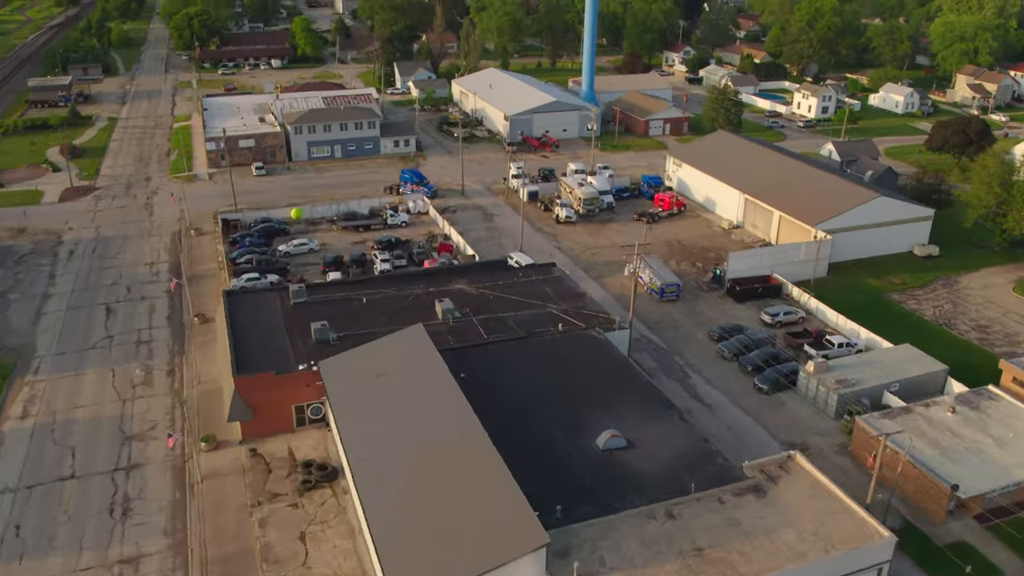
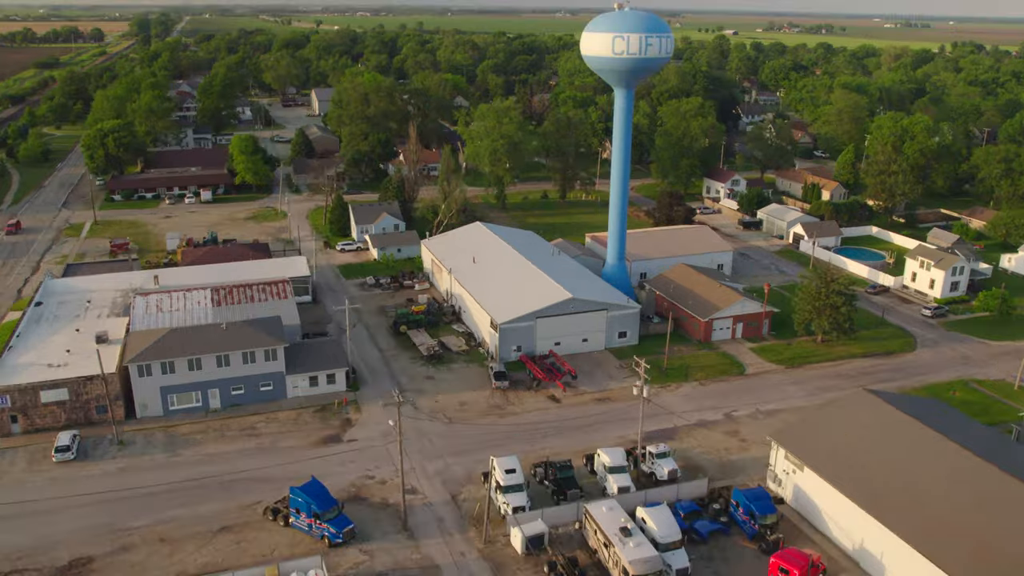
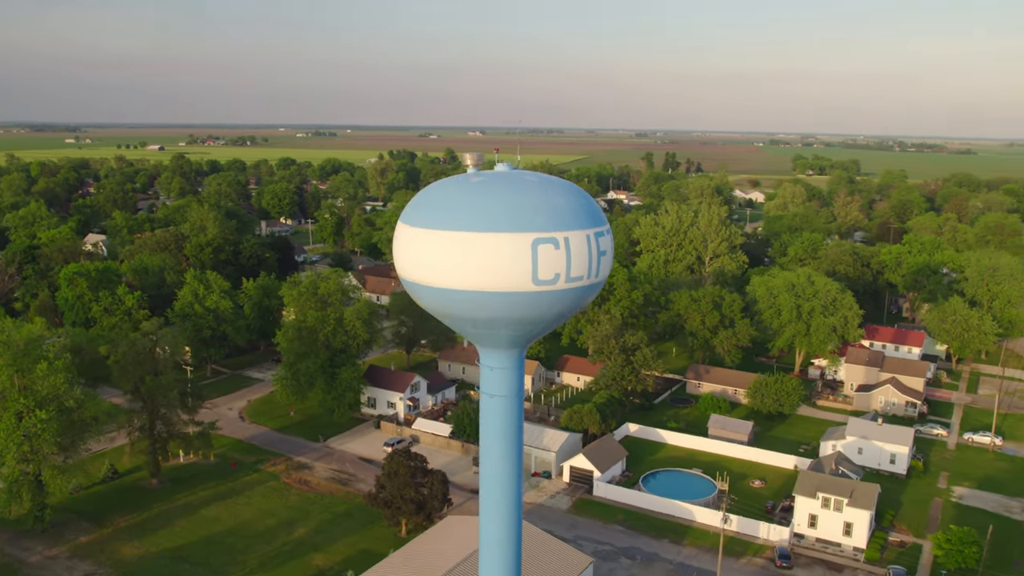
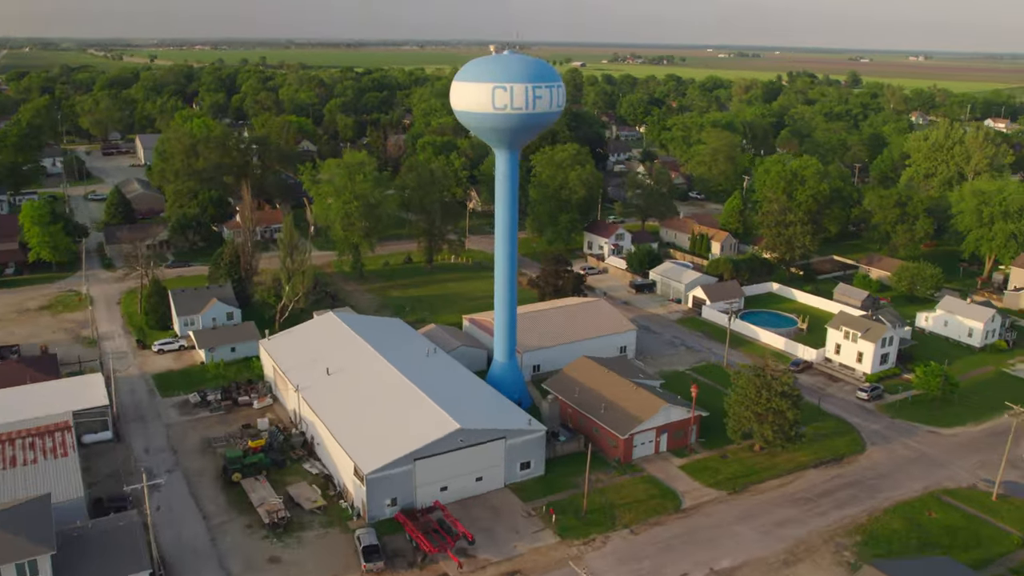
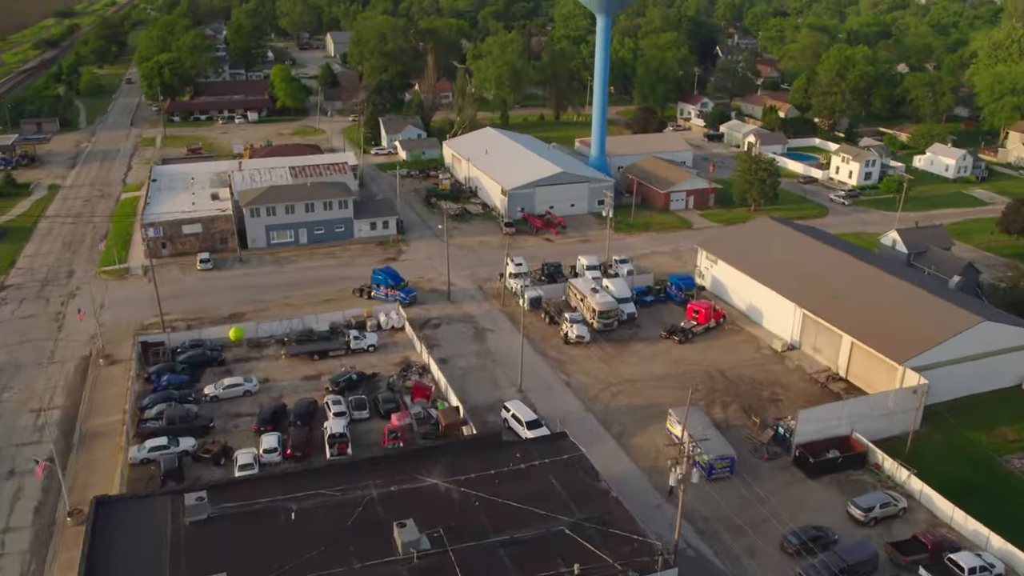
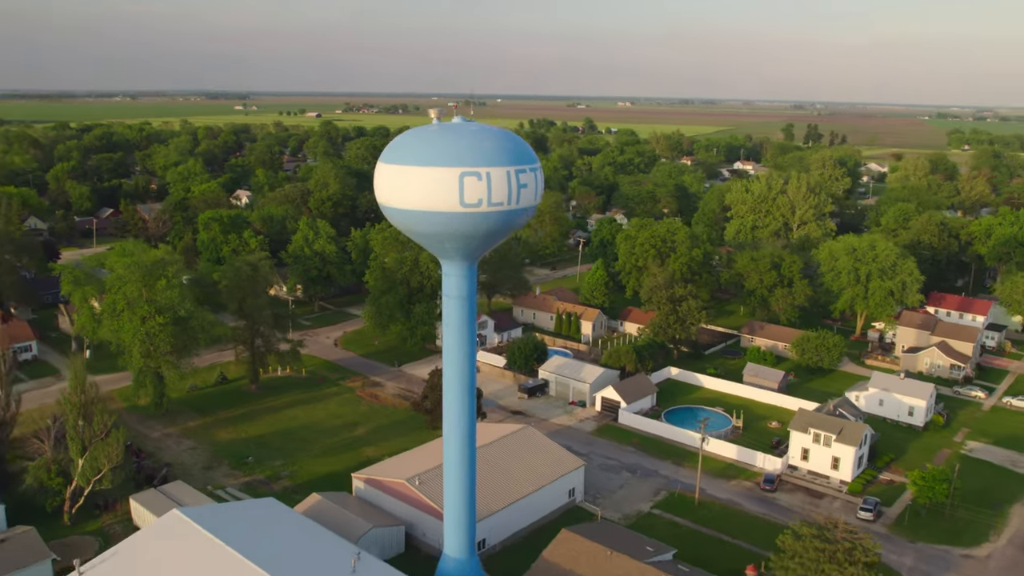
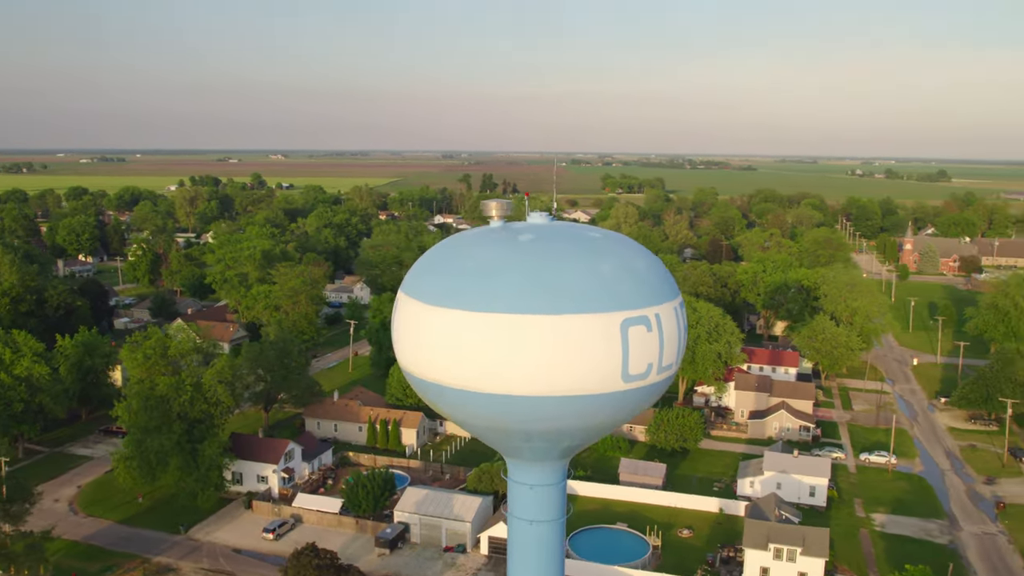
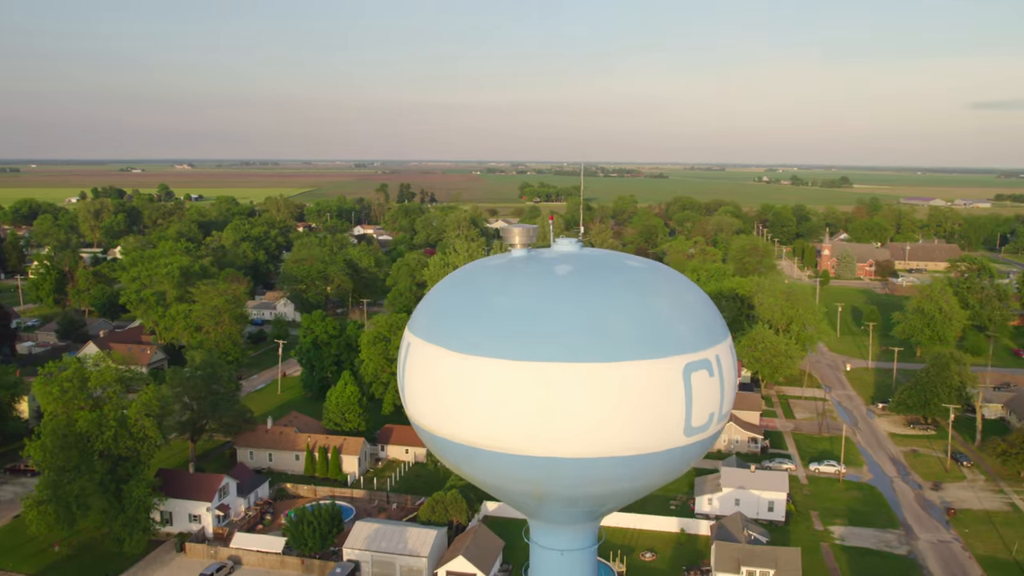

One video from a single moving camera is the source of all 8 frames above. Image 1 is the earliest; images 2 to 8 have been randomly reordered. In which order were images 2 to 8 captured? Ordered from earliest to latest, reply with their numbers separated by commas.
5, 2, 4, 6, 3, 7, 8
